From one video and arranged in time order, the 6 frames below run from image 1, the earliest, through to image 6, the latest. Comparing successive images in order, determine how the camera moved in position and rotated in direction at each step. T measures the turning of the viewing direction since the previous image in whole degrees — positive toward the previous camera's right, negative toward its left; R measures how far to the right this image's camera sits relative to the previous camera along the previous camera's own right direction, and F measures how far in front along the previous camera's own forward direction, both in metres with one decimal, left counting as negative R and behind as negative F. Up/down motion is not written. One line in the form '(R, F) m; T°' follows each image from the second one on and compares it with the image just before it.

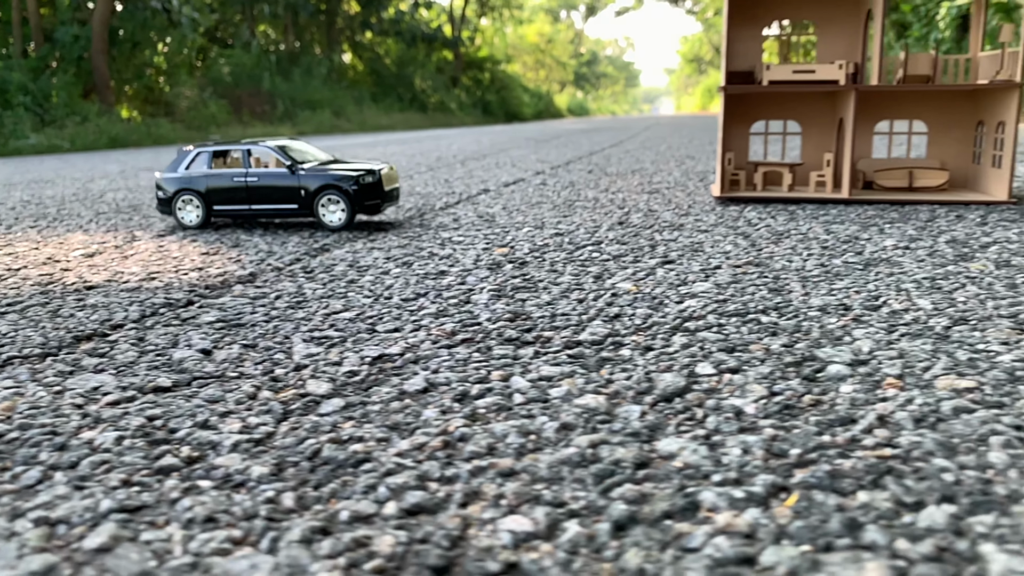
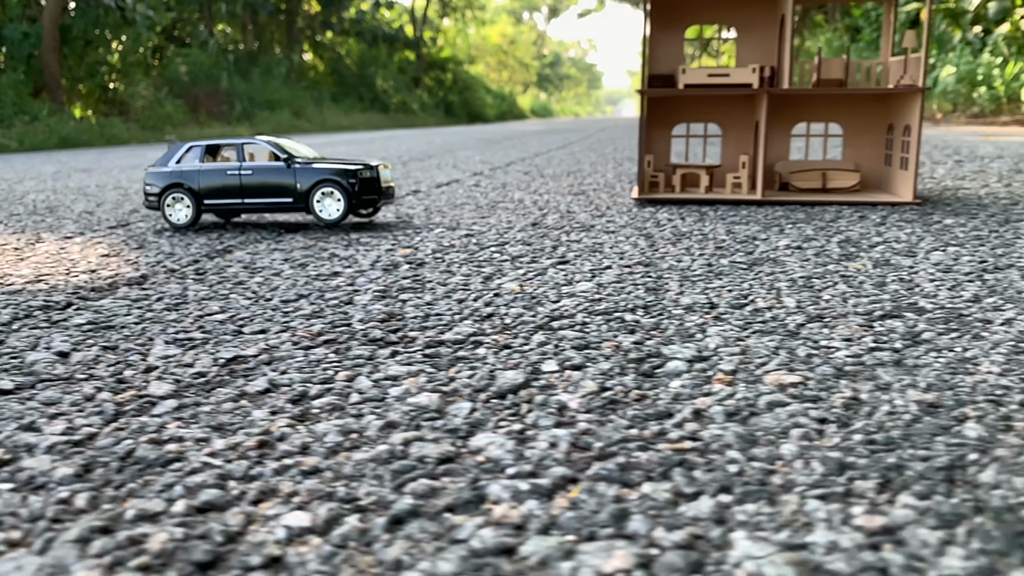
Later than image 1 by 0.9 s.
(+0.5, -0.1) m; +2°
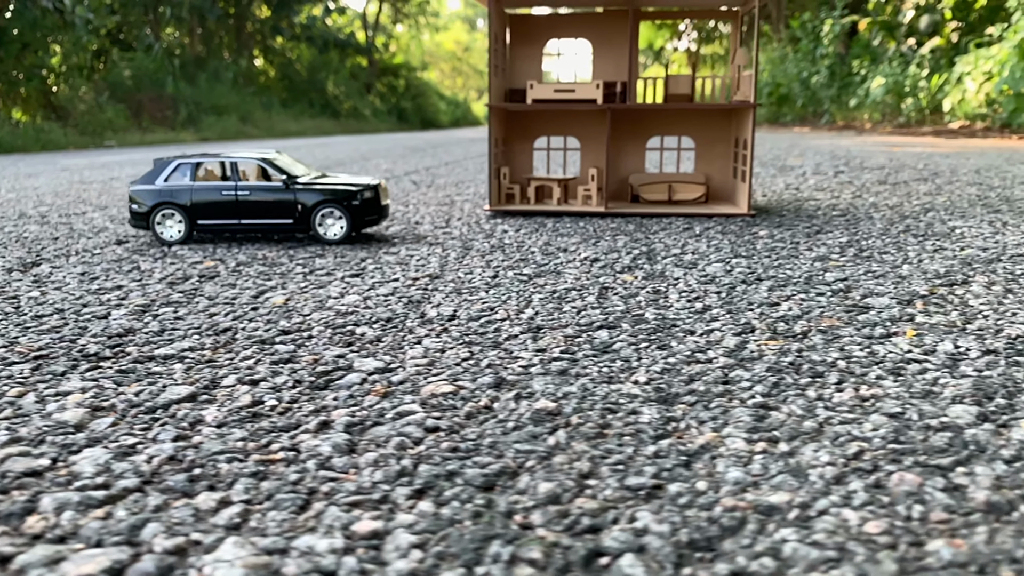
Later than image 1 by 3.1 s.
(+1.2, -0.2) m; +3°
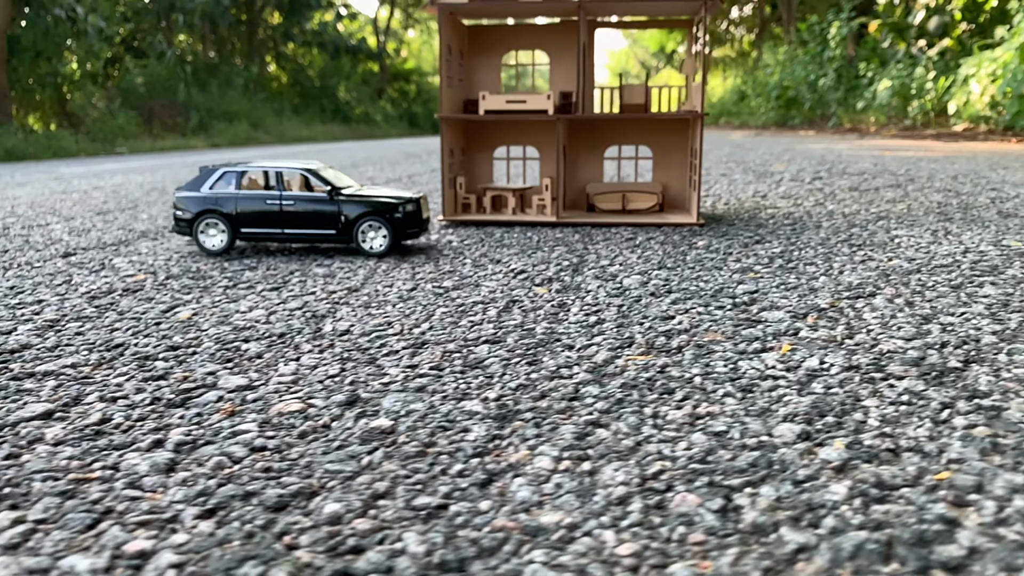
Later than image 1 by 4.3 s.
(+0.7, -0.1) m; -1°
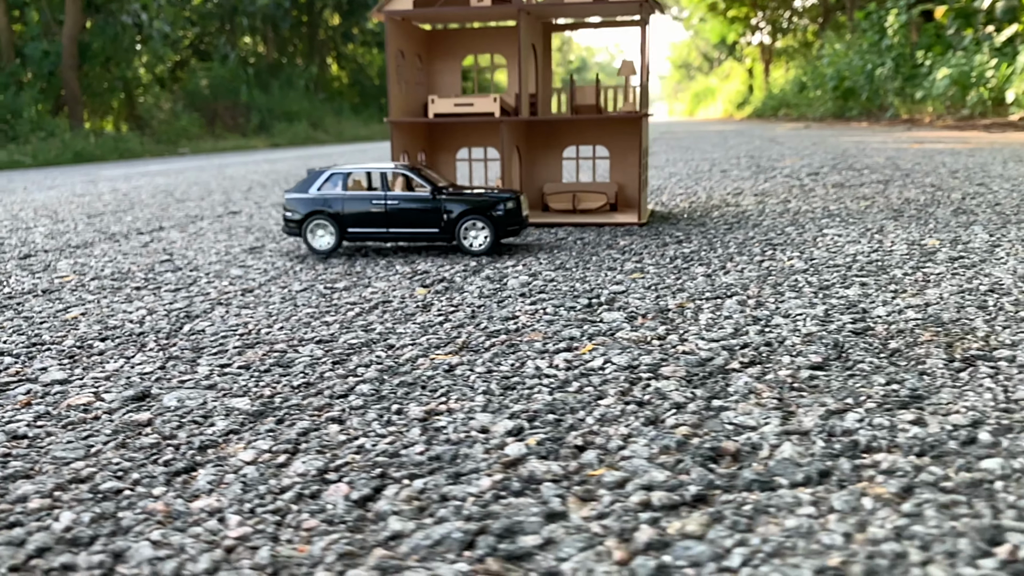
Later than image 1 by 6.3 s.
(+1.3, -0.2) m; -4°
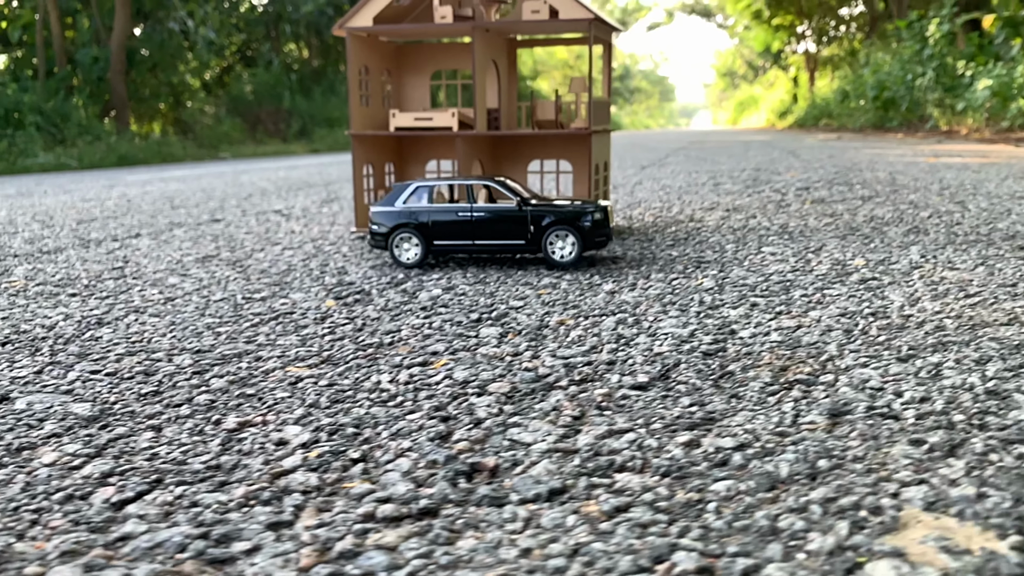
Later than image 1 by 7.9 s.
(+1.0, -0.1) m; -3°
